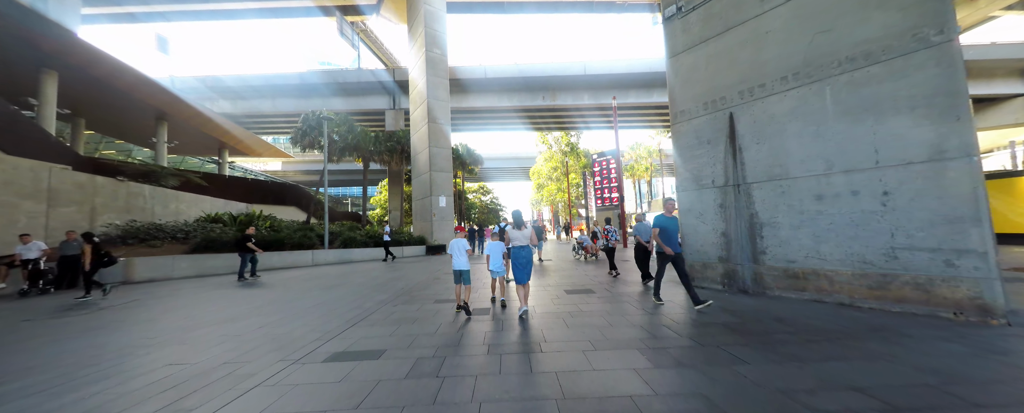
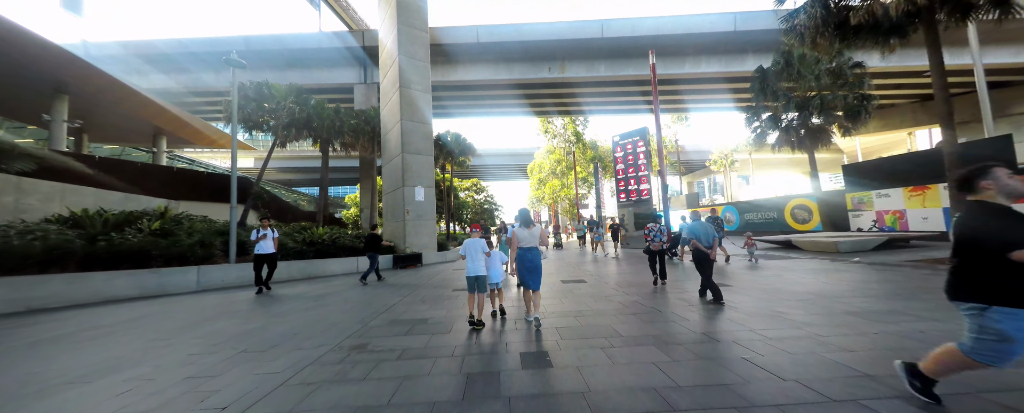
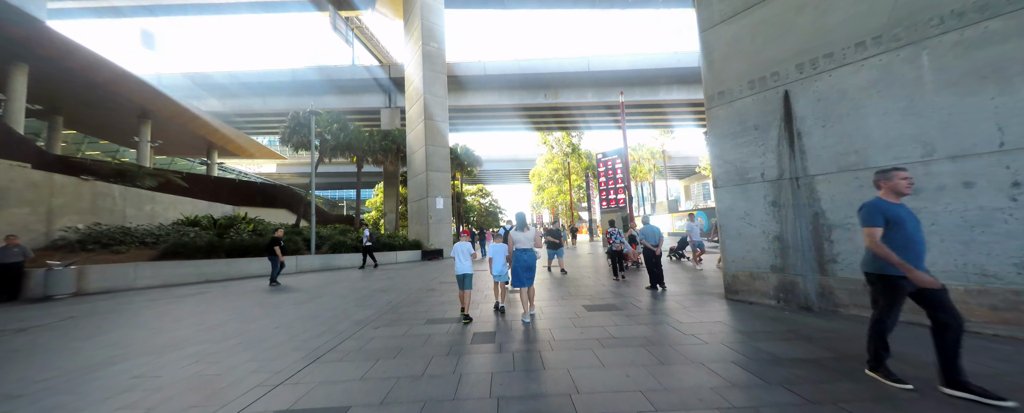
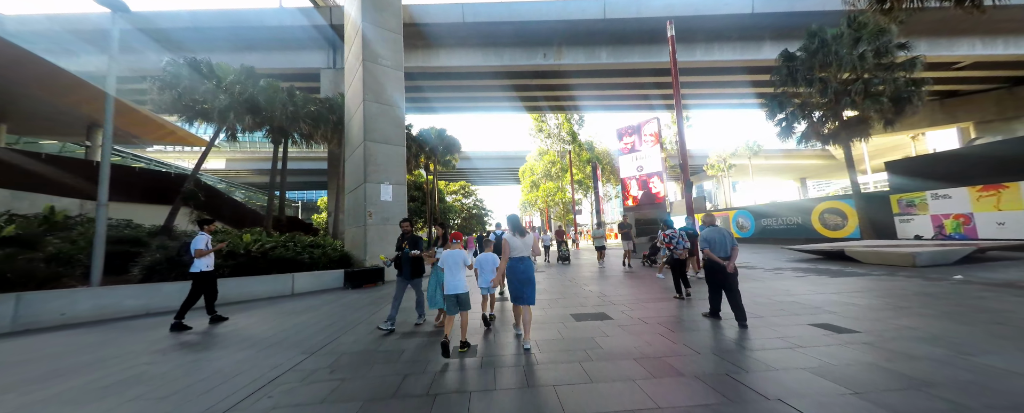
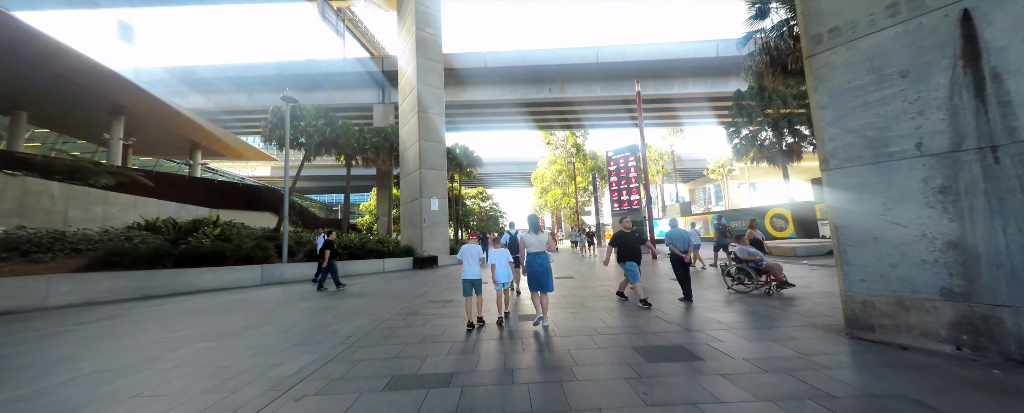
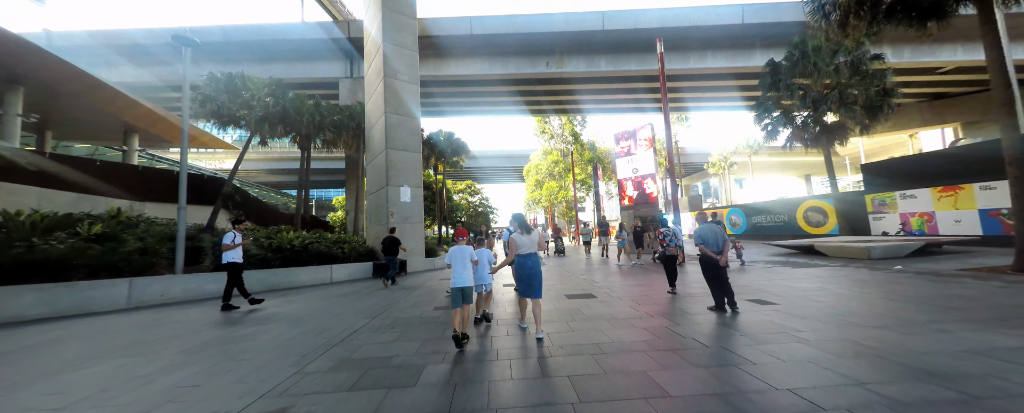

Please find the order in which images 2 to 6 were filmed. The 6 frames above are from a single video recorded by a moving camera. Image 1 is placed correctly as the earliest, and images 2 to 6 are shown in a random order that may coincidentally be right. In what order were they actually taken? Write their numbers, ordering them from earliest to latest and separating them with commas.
3, 5, 2, 6, 4
